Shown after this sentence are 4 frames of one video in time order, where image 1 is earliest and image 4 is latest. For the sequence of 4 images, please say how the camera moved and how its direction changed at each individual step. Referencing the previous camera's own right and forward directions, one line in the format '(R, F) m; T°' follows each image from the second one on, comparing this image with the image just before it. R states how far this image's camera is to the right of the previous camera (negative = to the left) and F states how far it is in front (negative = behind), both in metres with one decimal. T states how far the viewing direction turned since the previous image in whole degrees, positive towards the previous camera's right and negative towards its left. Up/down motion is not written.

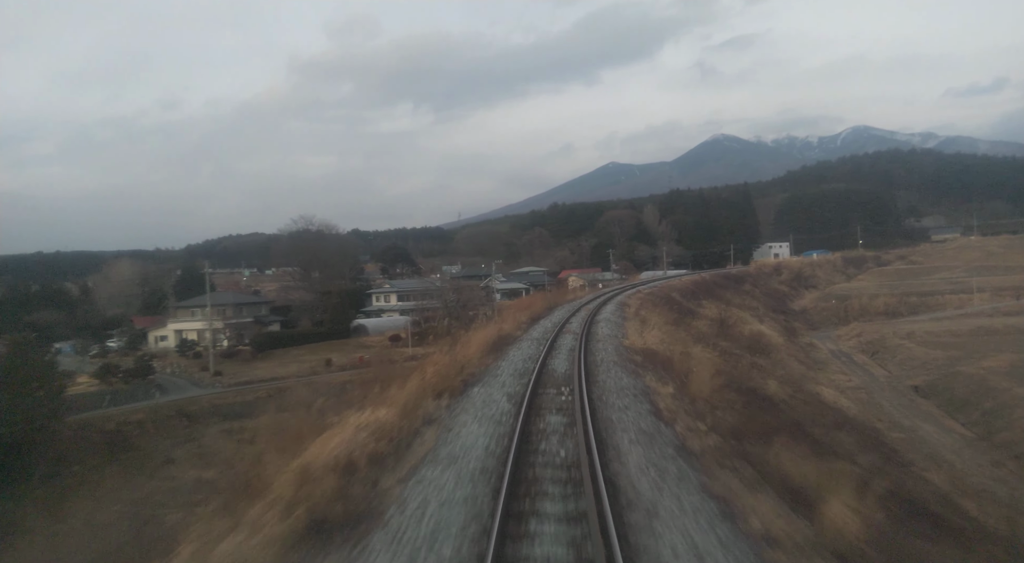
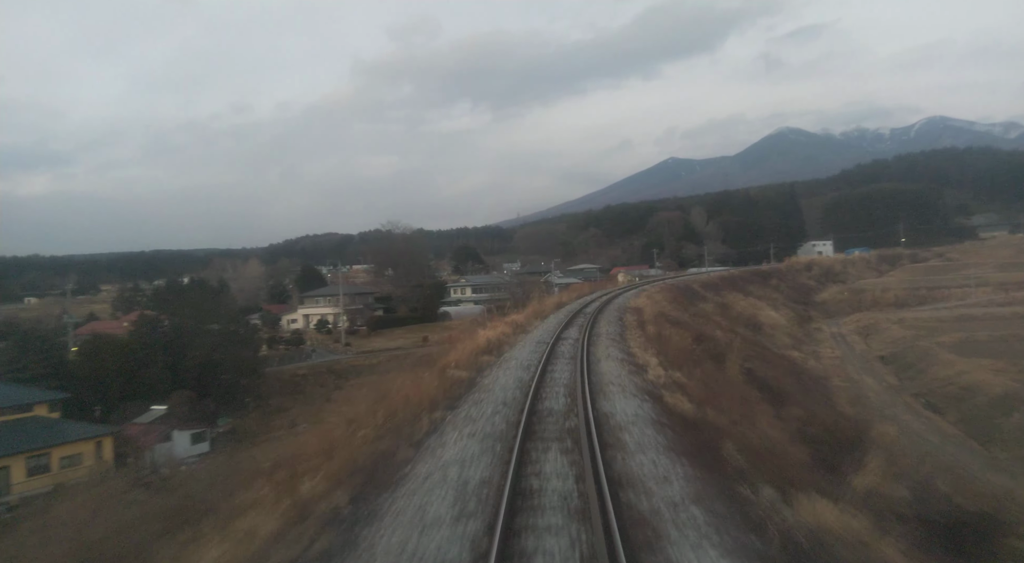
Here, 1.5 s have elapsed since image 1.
(0.0, -3.8) m; -6°
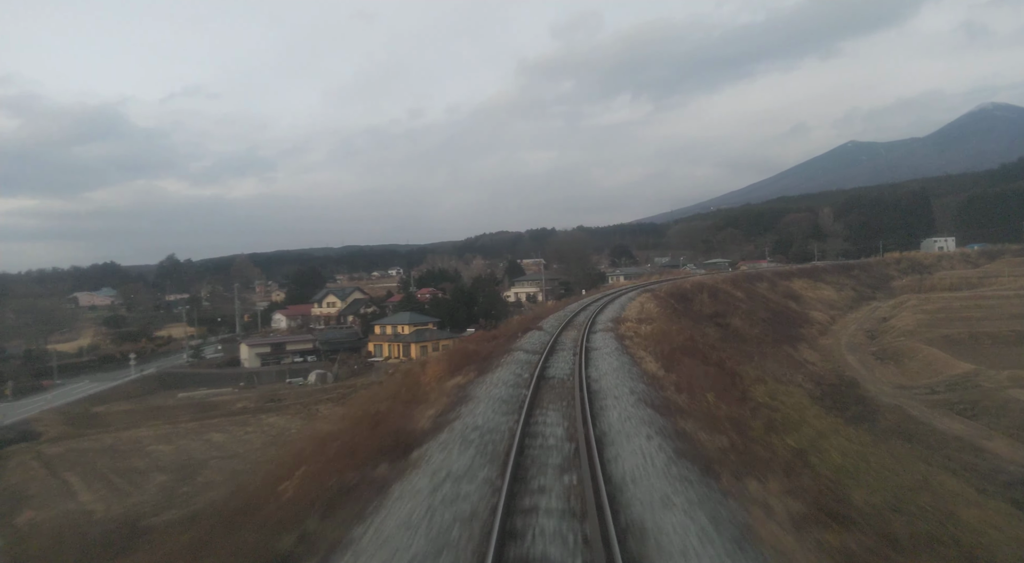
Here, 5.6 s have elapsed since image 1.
(+1.0, -10.9) m; -15°
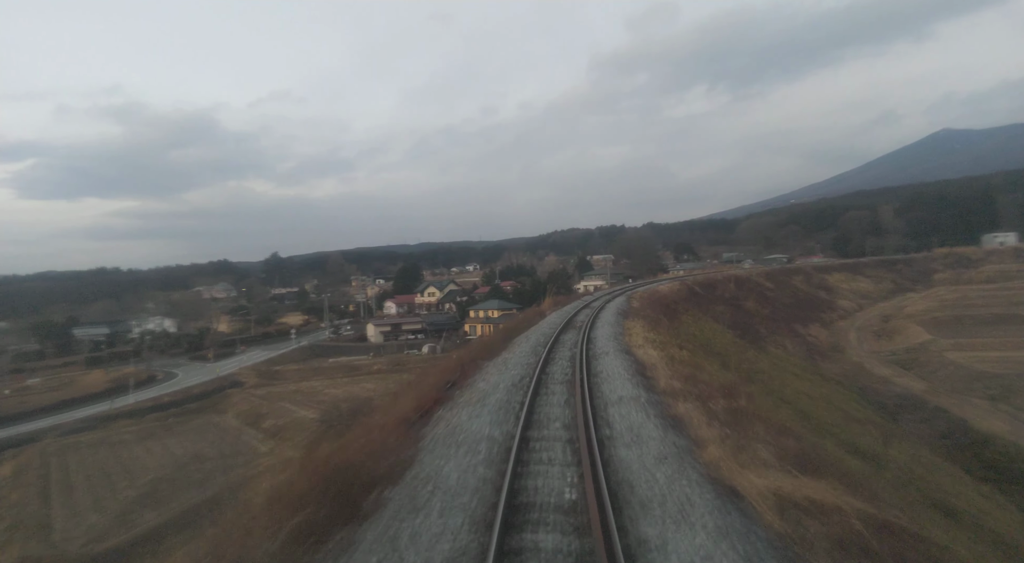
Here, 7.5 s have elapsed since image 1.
(+0.1, -5.1) m; -7°
